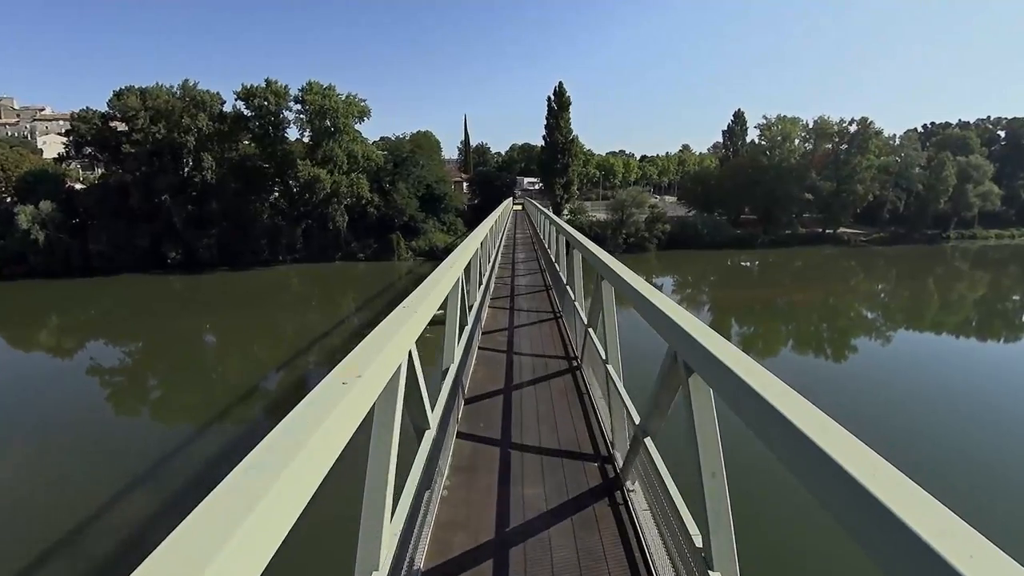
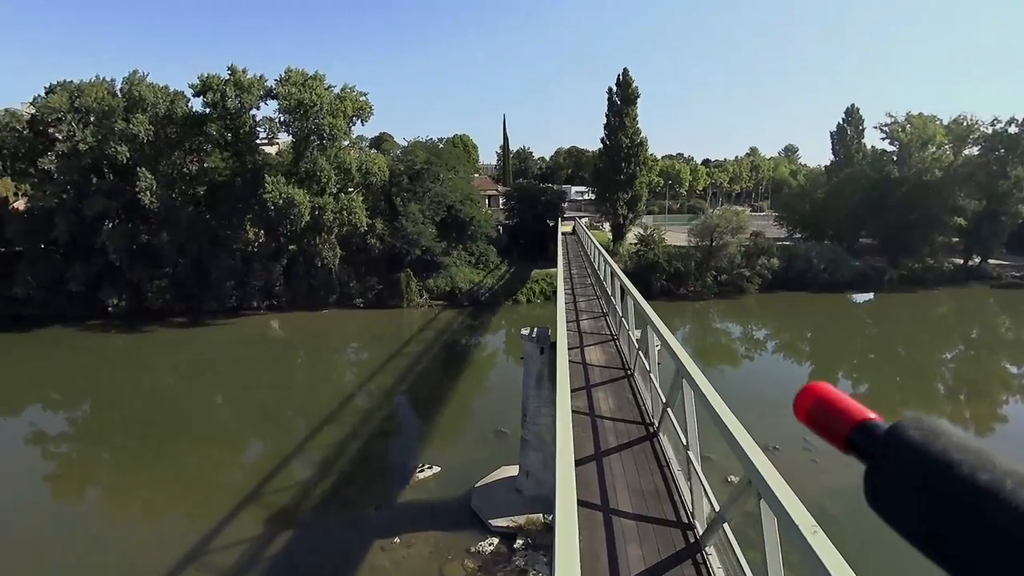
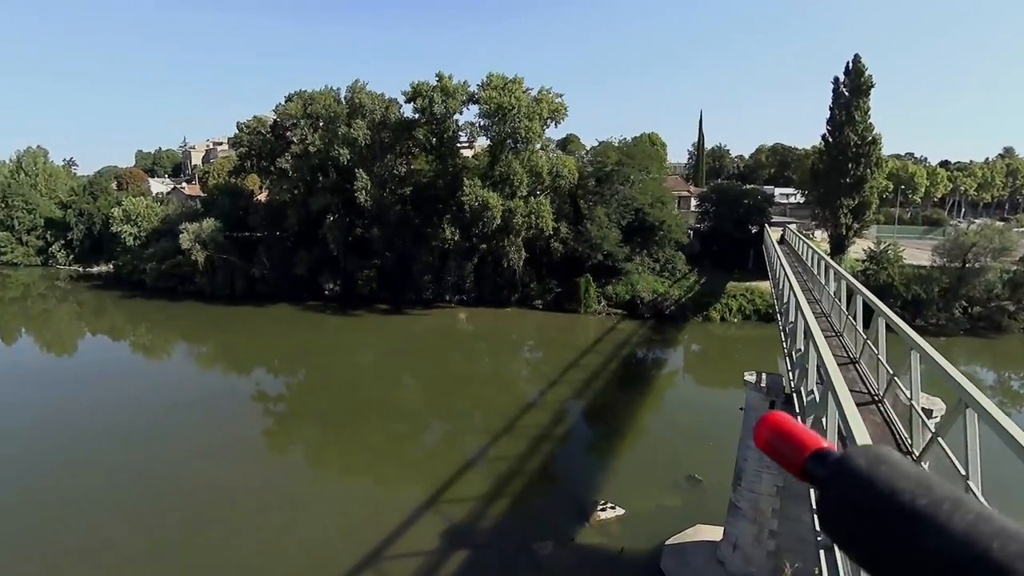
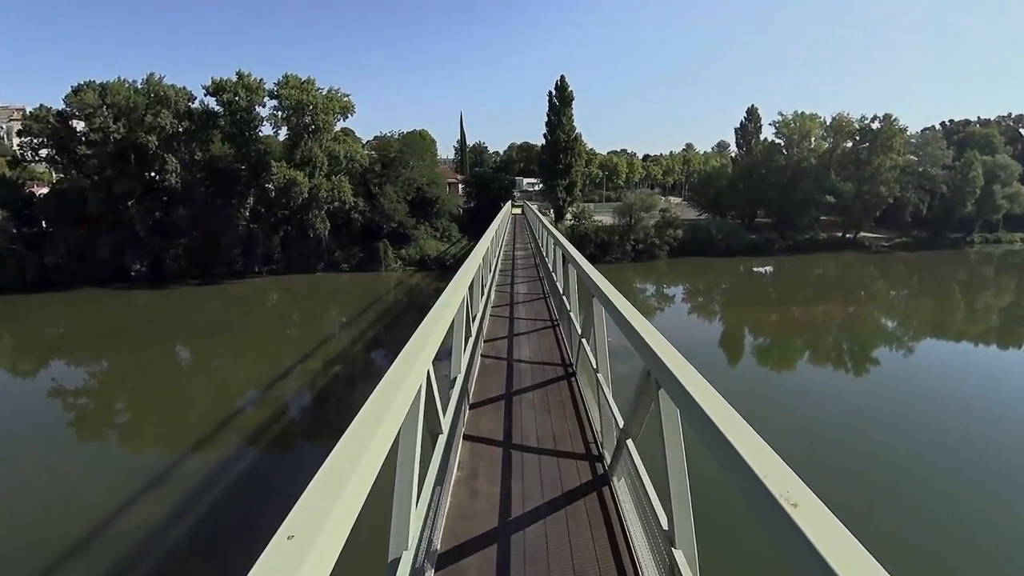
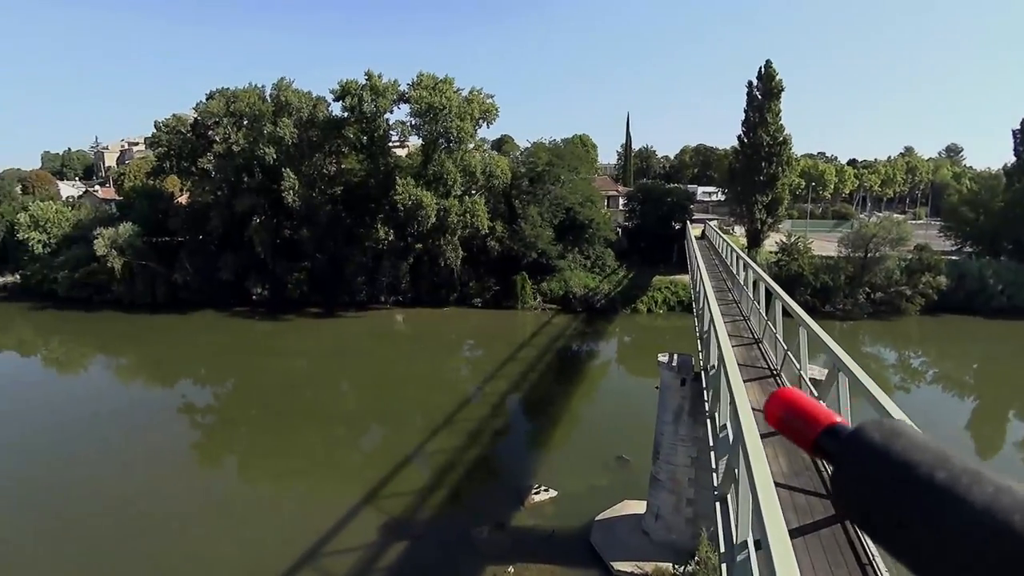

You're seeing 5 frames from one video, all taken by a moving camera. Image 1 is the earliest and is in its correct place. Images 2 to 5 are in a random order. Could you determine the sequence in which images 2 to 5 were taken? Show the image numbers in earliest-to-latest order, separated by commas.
4, 2, 5, 3
